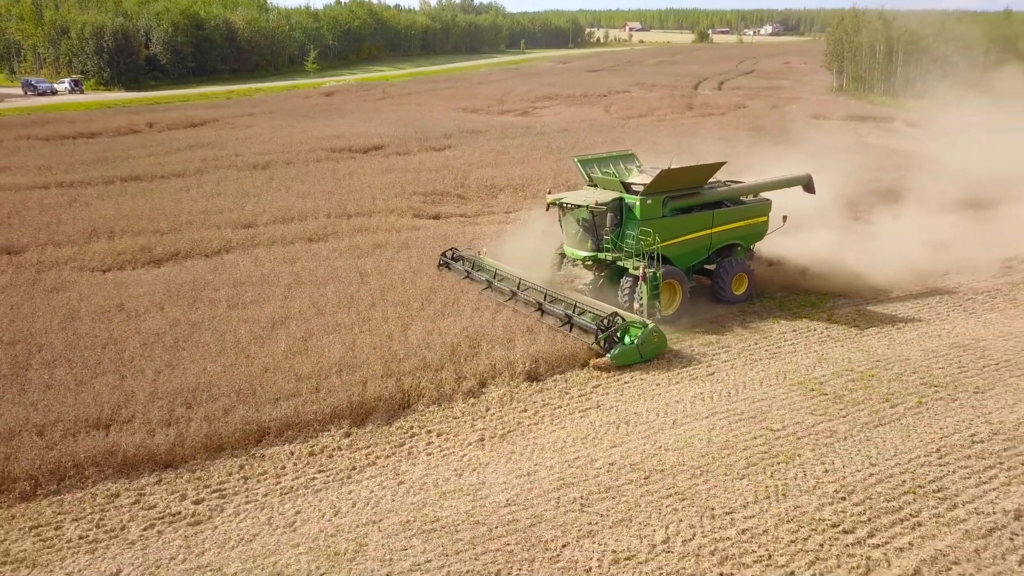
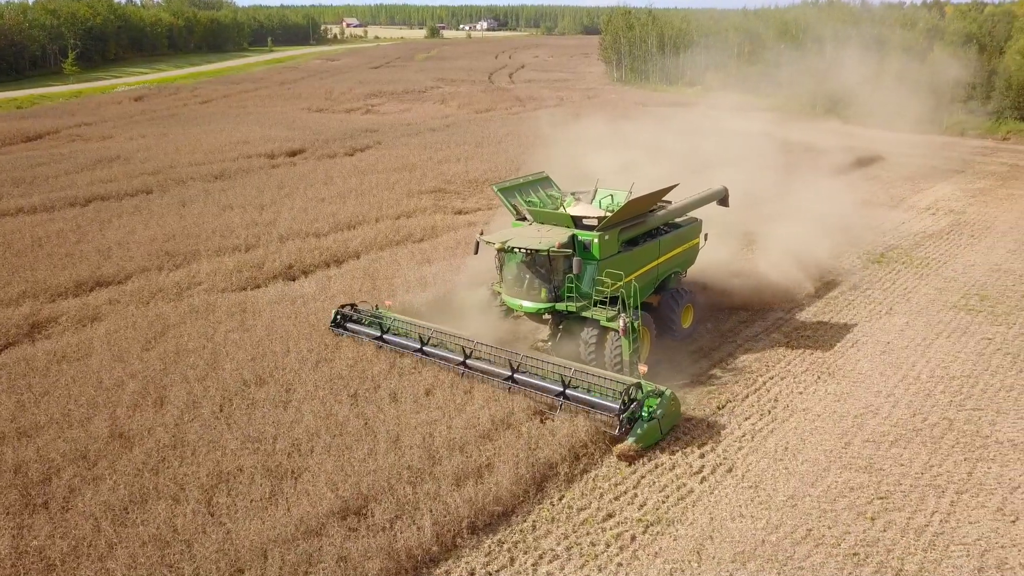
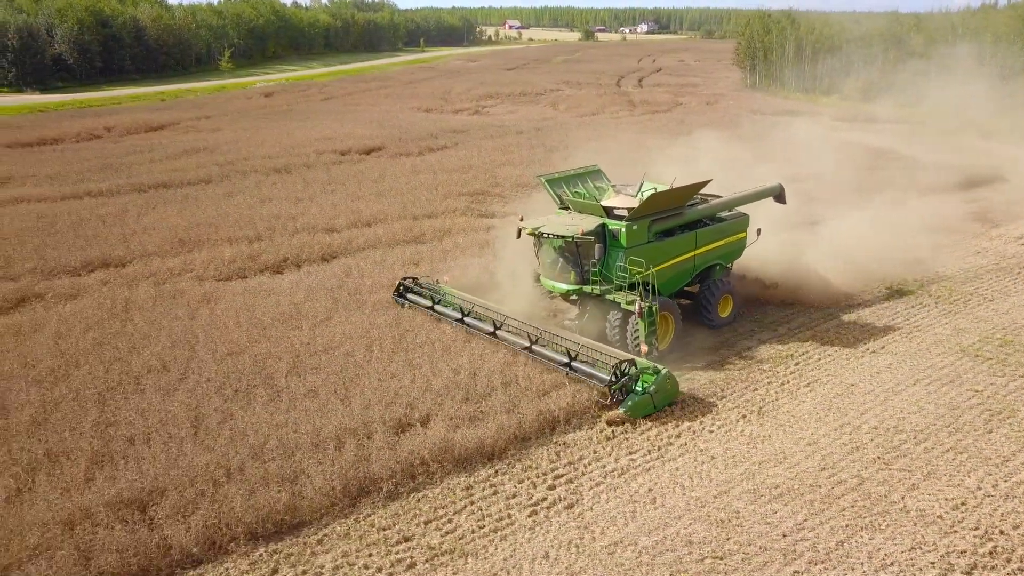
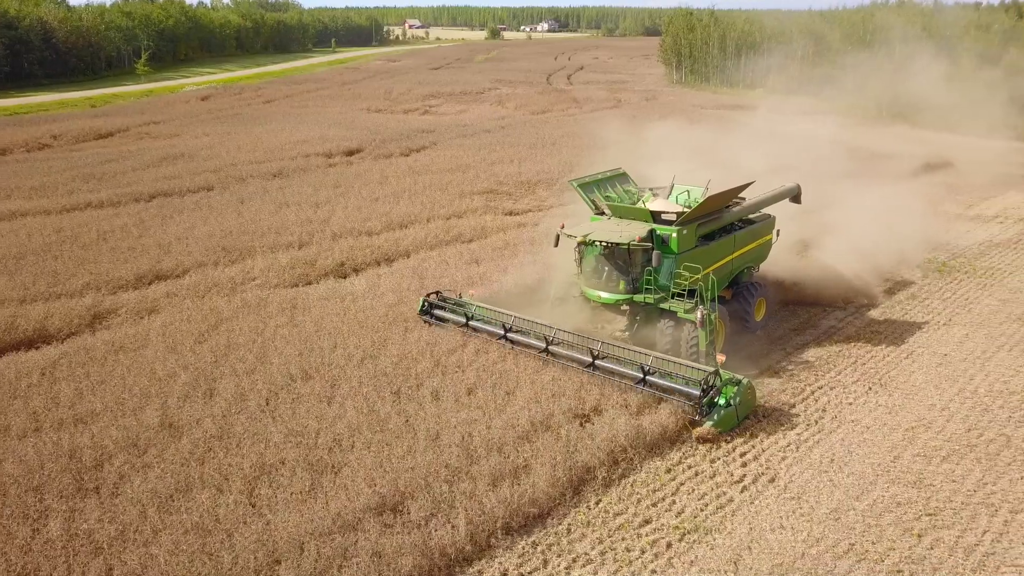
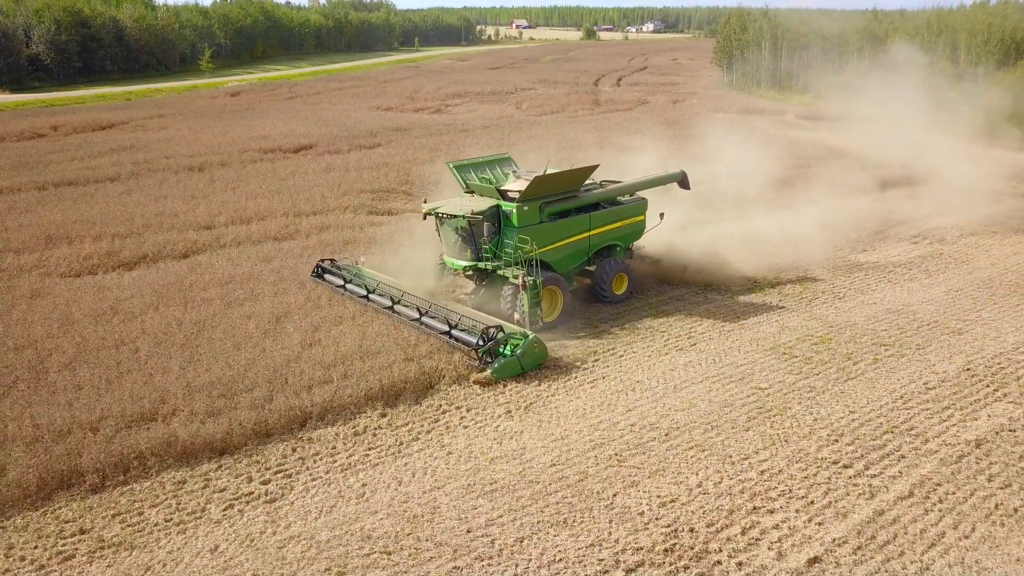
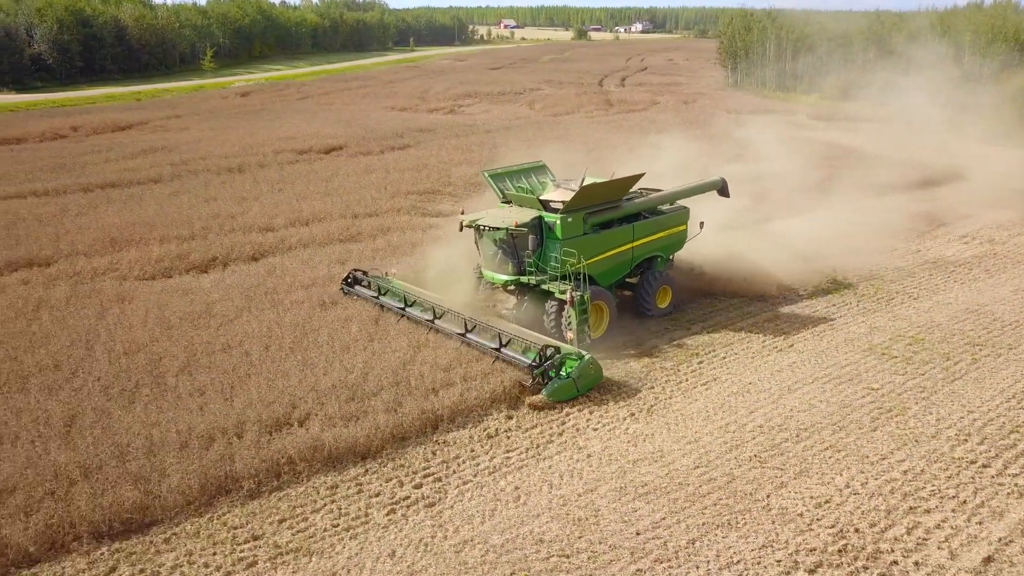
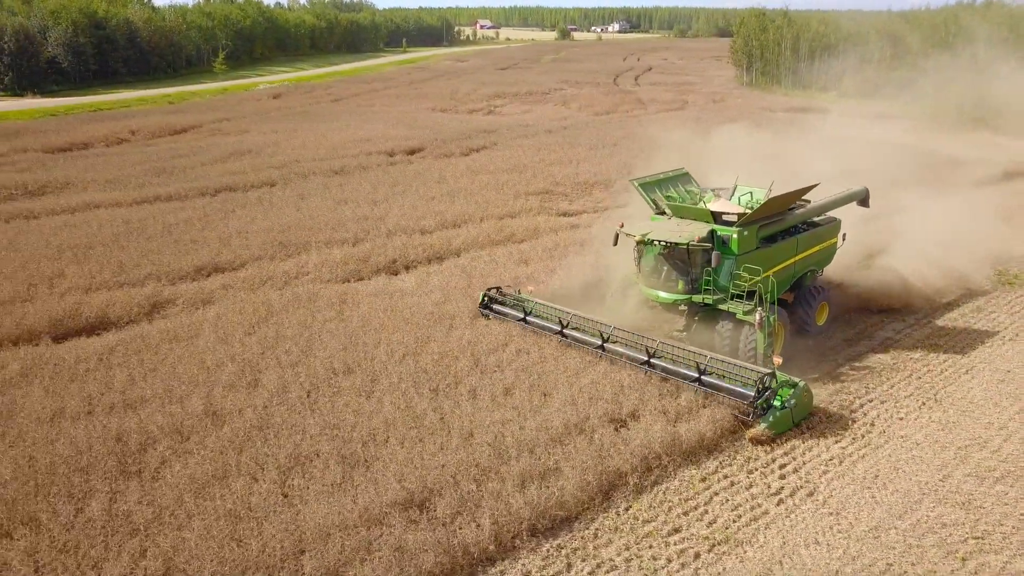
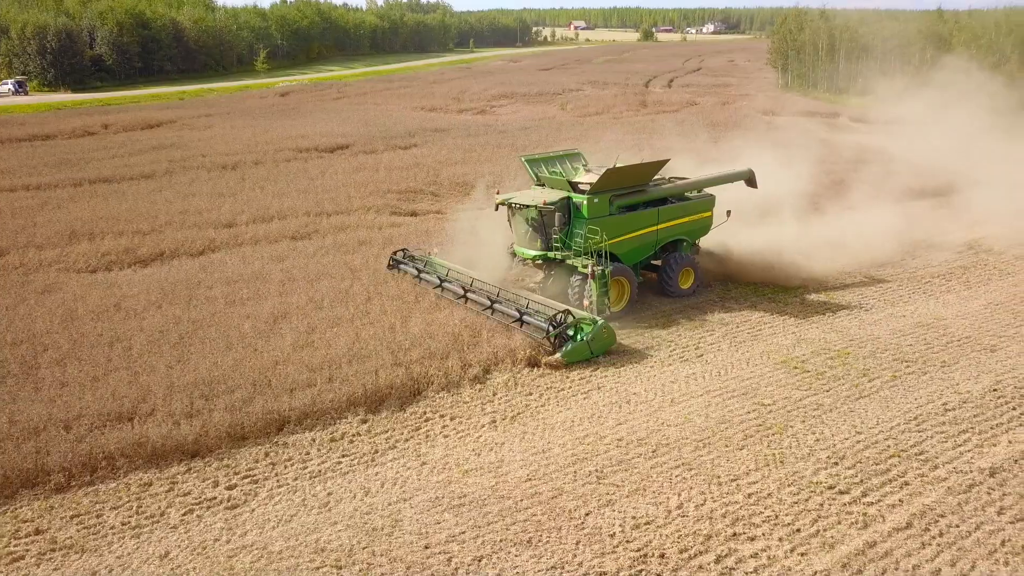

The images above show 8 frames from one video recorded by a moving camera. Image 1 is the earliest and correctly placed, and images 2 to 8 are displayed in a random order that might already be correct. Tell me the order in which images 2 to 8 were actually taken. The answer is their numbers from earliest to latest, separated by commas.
8, 5, 6, 3, 7, 4, 2
